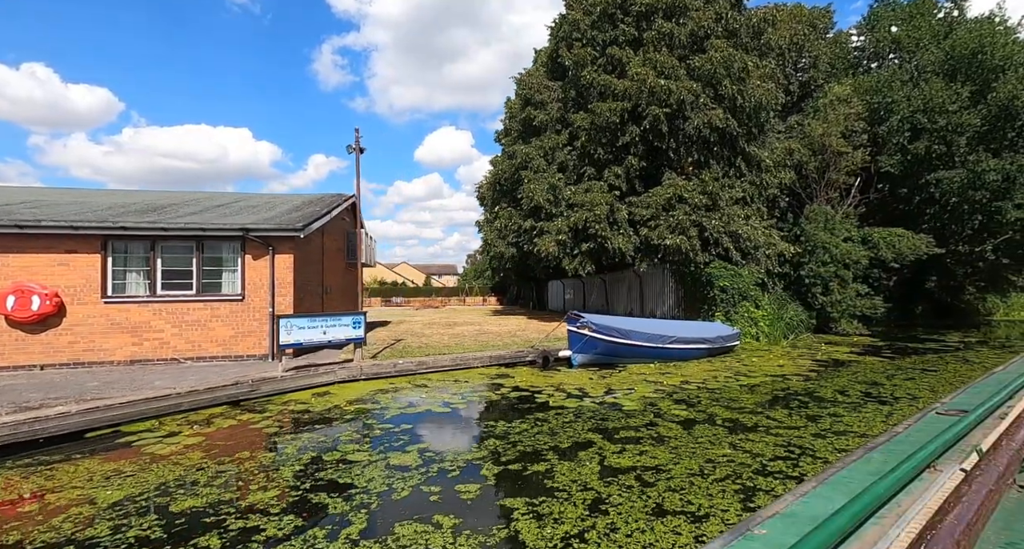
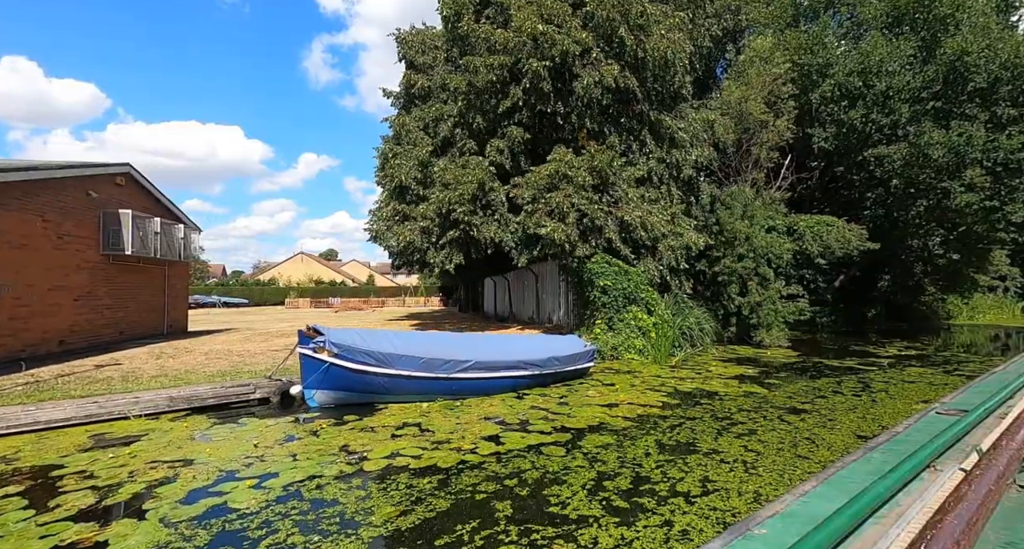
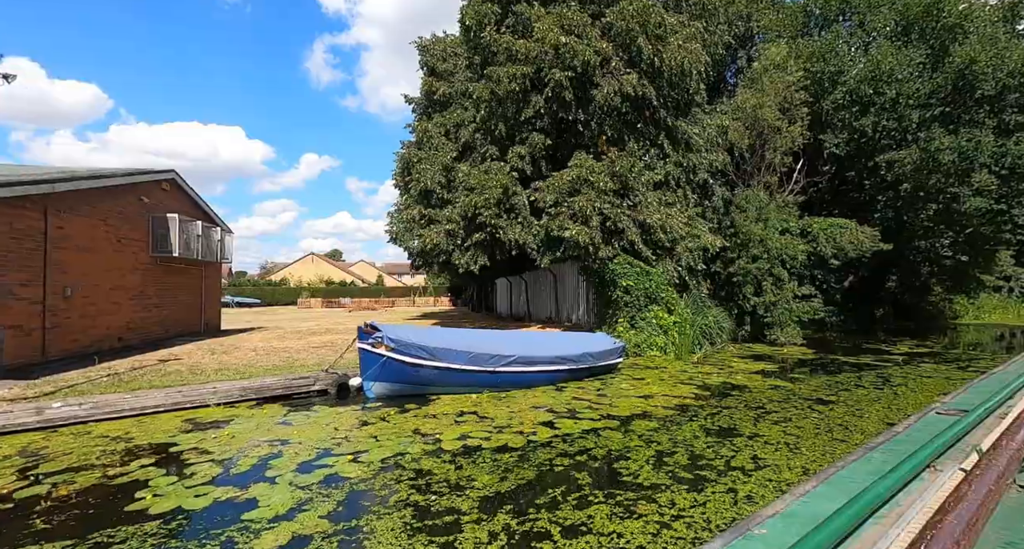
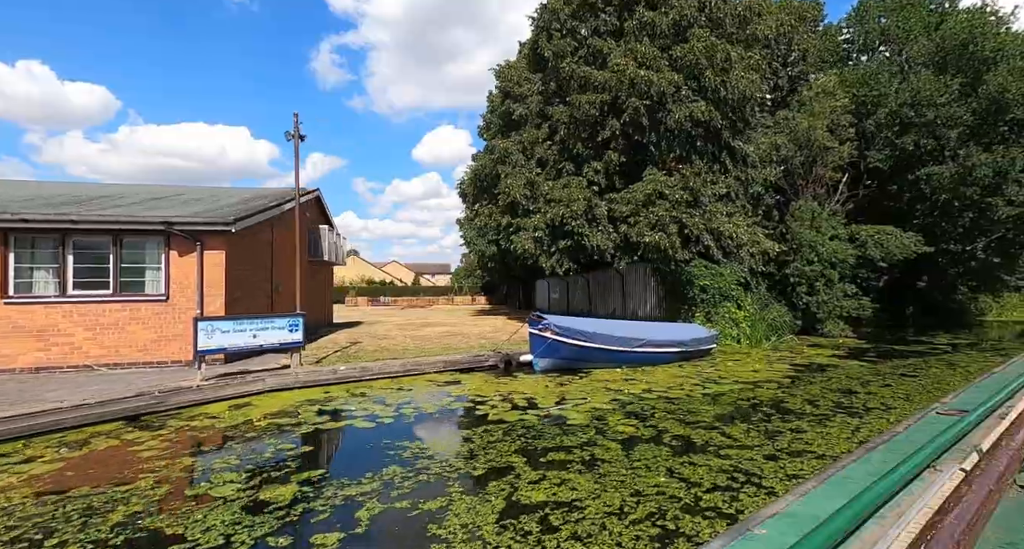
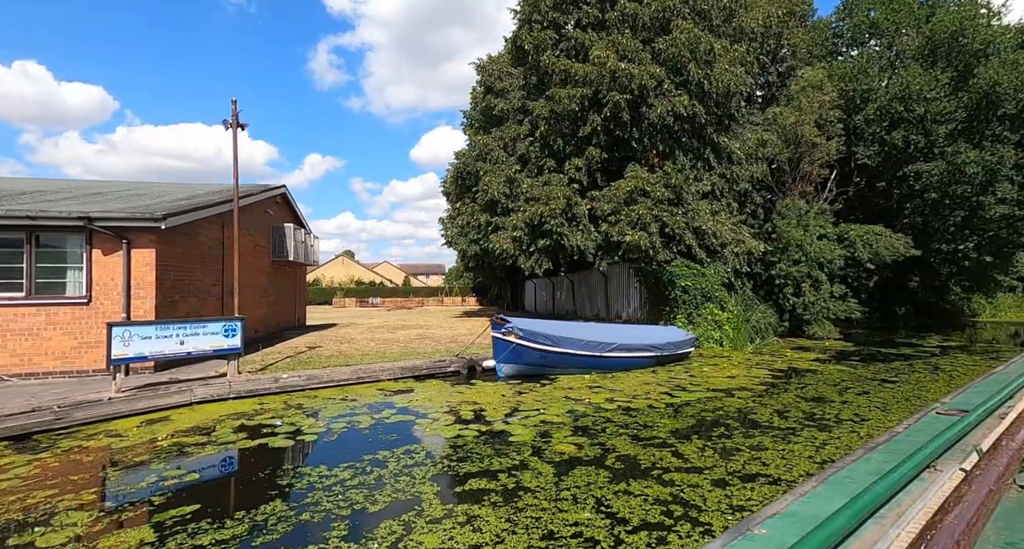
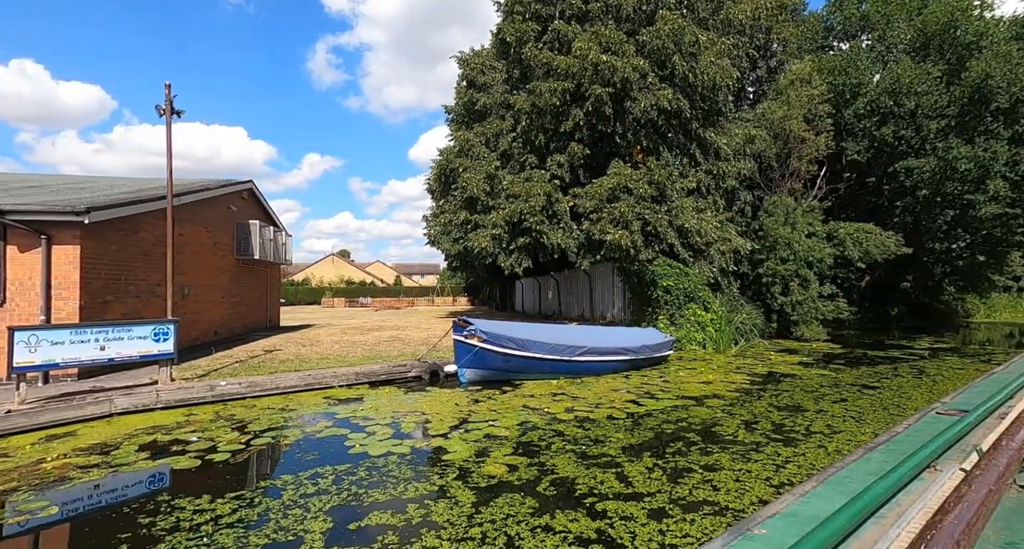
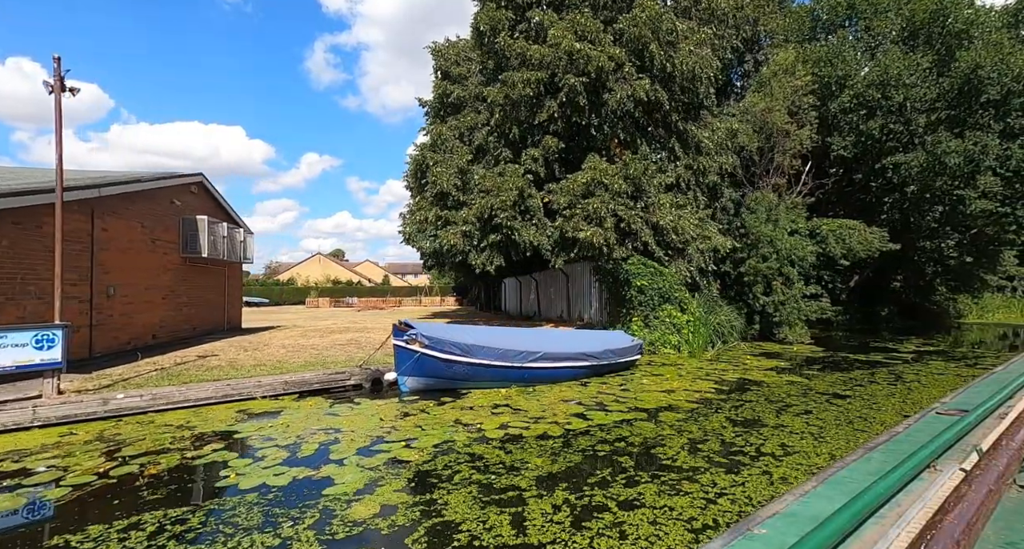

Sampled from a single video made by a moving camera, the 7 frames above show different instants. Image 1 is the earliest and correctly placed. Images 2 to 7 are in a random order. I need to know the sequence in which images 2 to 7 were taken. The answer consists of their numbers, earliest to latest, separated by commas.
4, 5, 6, 7, 3, 2
